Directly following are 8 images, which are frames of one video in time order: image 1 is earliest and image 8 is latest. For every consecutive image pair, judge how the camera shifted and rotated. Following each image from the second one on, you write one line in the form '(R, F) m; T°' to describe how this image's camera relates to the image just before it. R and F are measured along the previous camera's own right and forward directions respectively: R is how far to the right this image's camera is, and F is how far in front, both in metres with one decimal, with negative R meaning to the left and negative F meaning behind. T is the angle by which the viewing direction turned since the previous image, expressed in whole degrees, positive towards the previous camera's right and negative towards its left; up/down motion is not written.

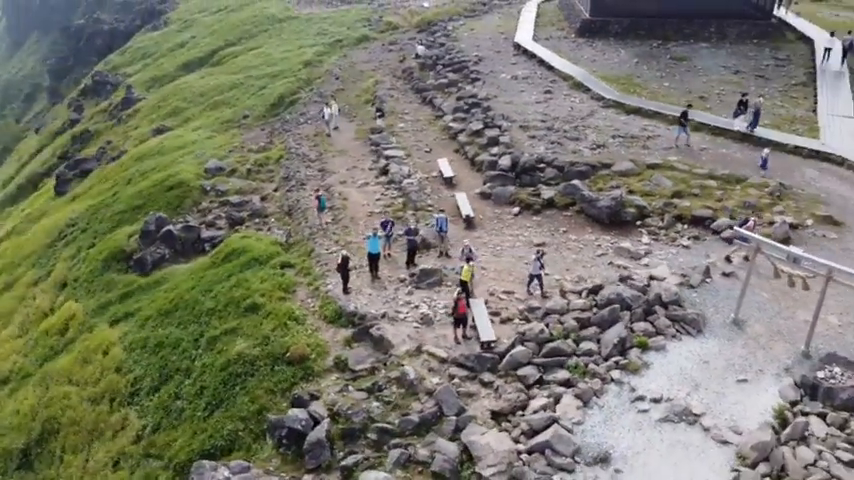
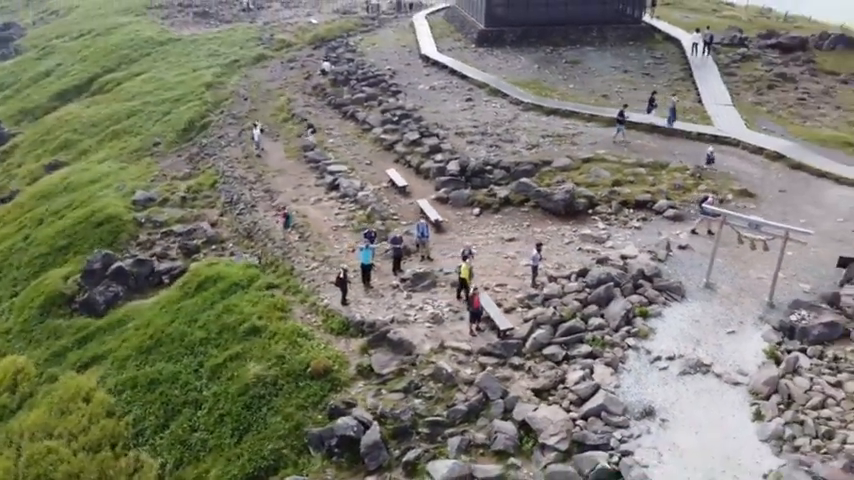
(-4.1, -0.8) m; +12°
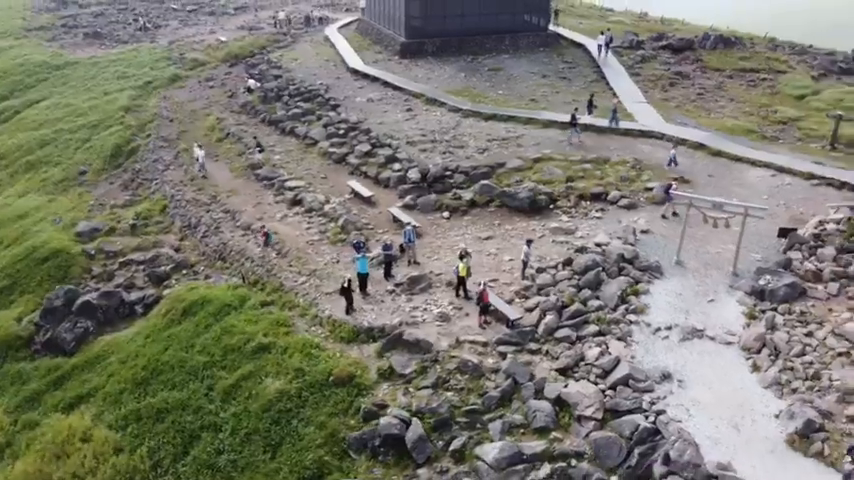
(-3.6, -0.8) m; +10°
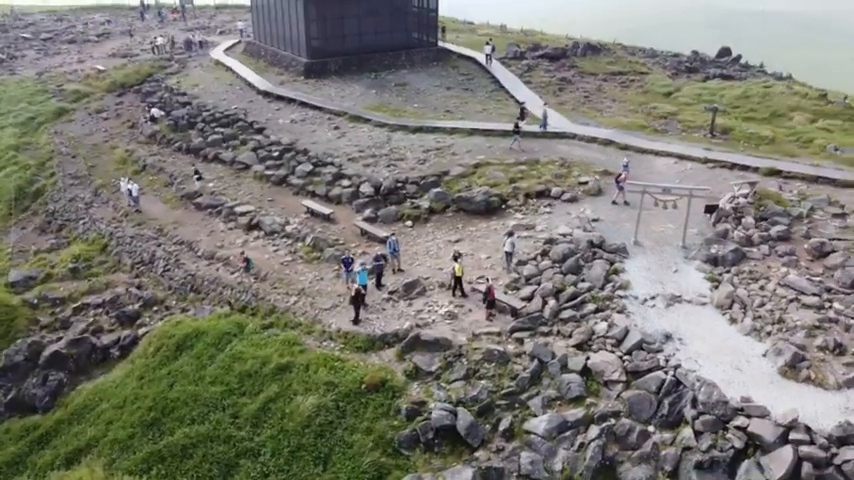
(-5.0, -1.0) m; +13°
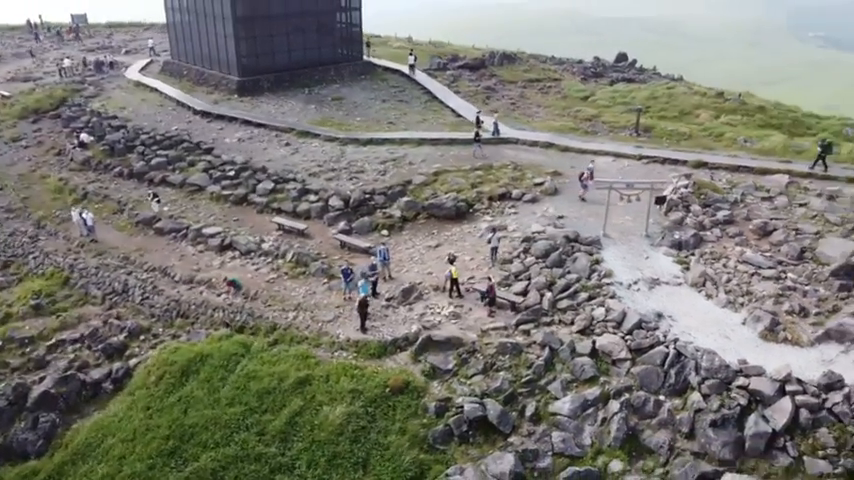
(-3.8, -0.8) m; +9°
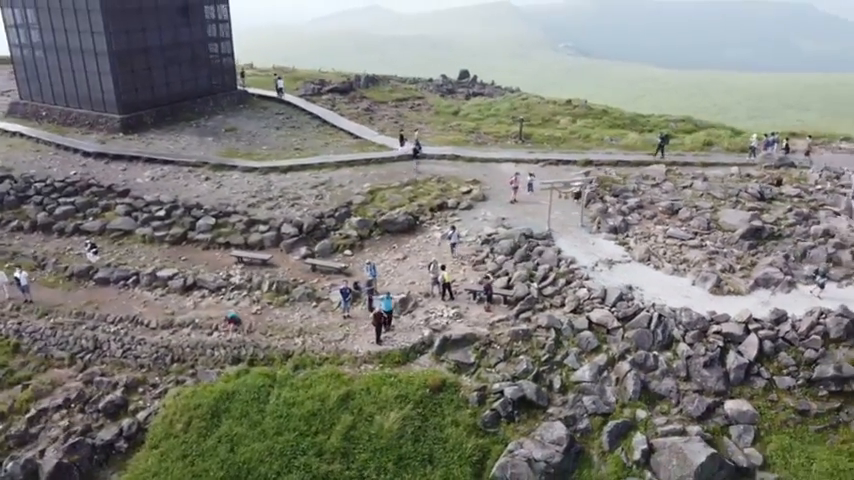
(-7.3, -1.0) m; +17°
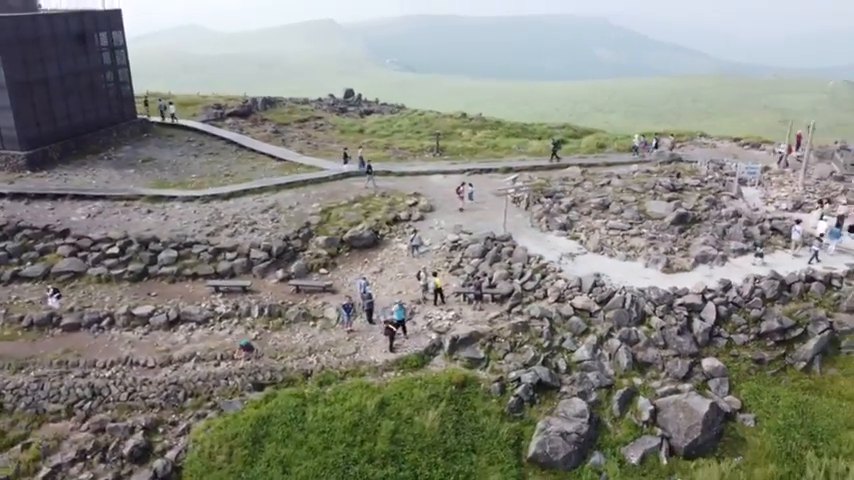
(-6.2, -1.0) m; +13°
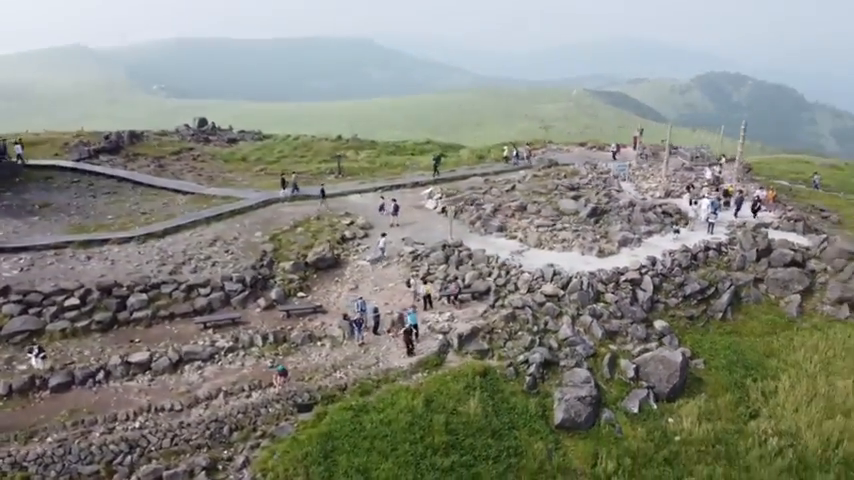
(-8.9, -1.1) m; +18°
